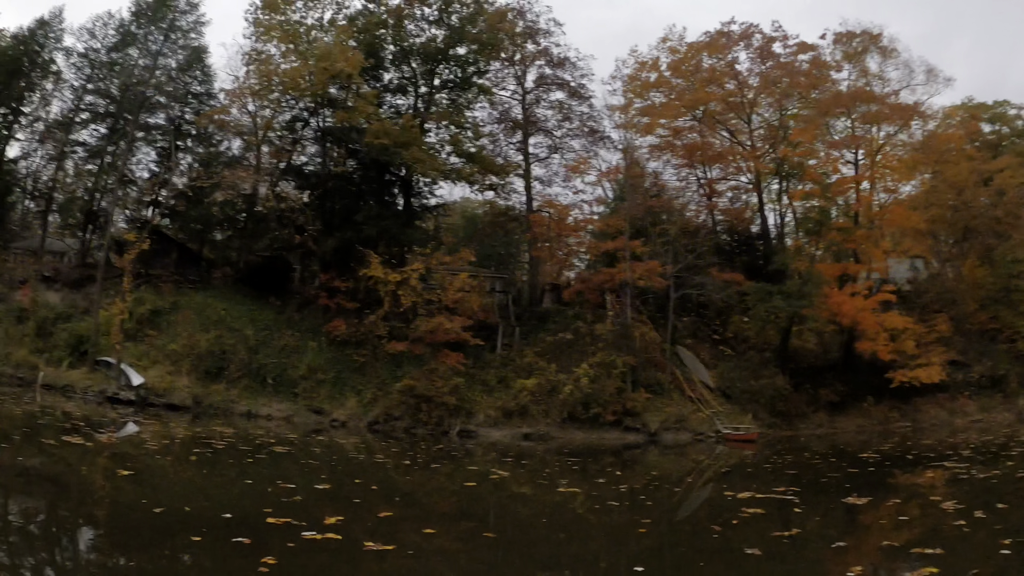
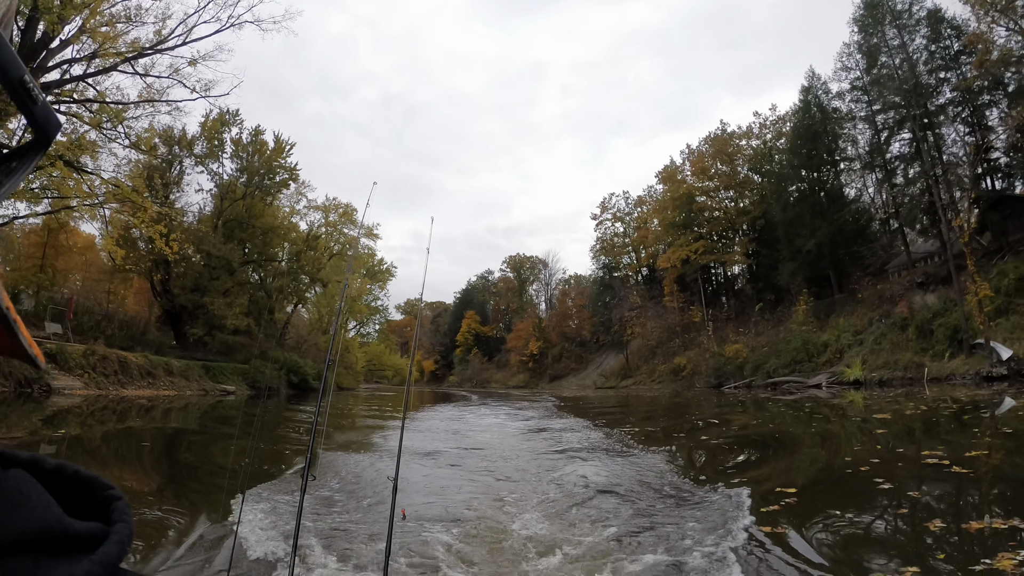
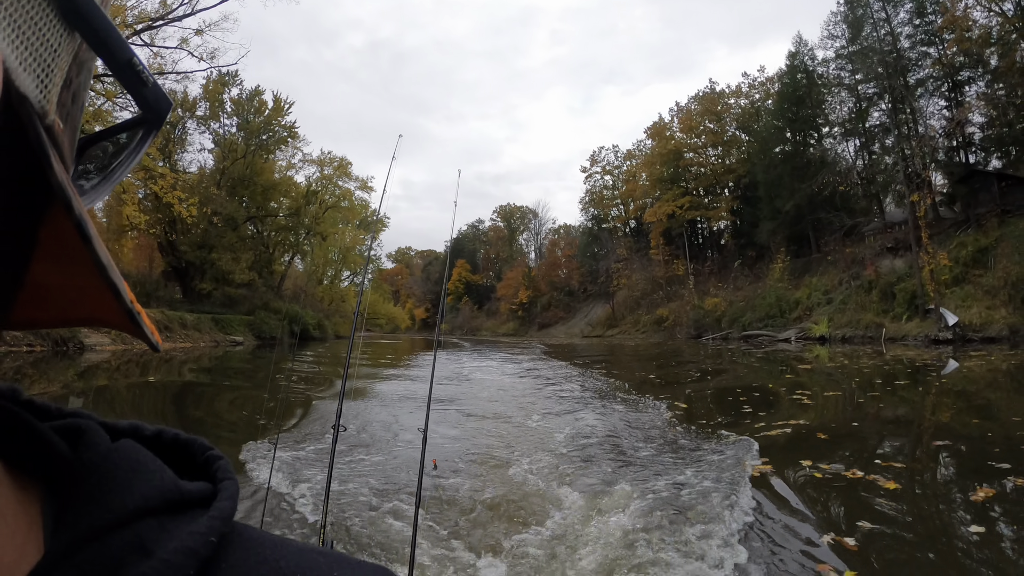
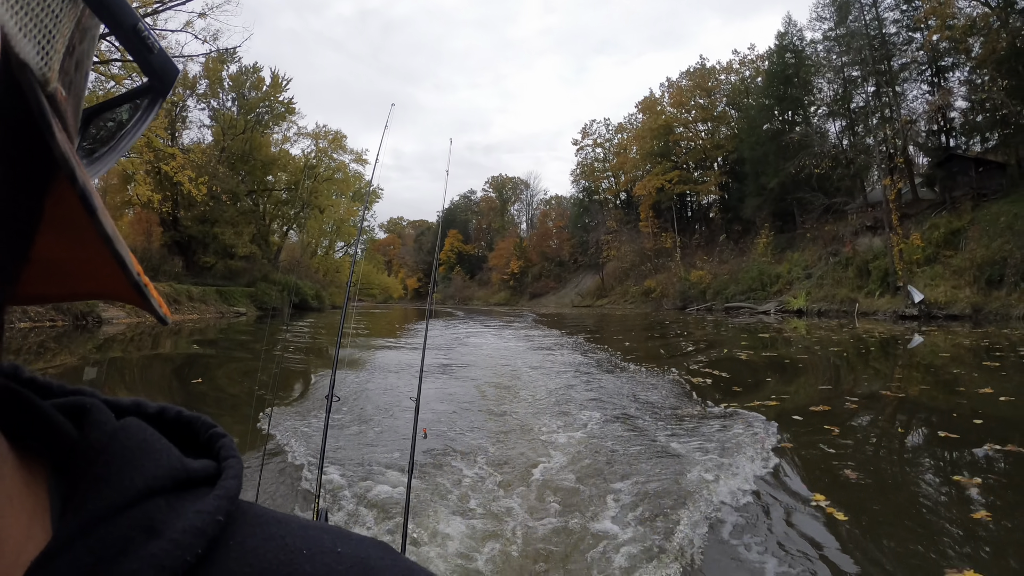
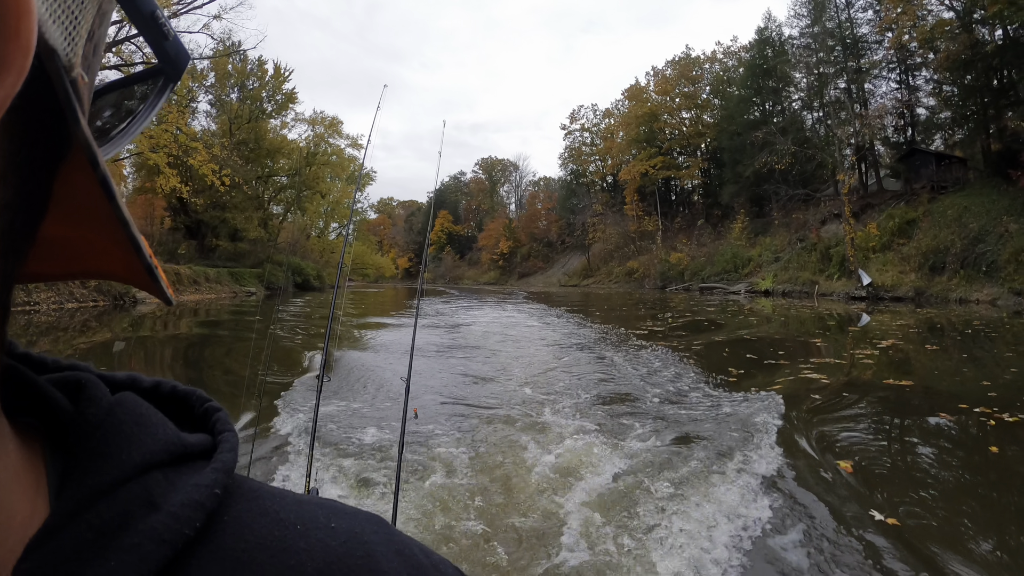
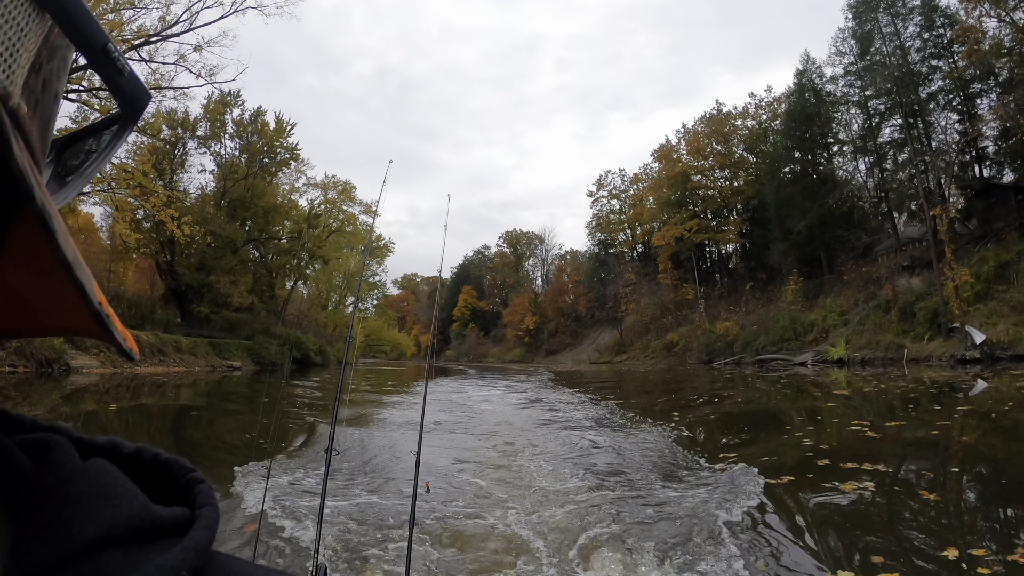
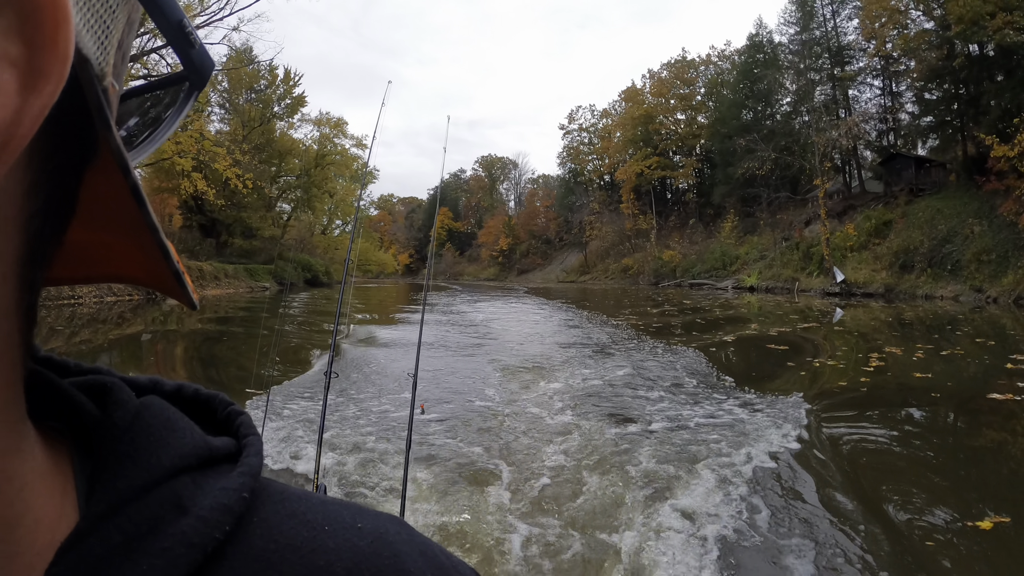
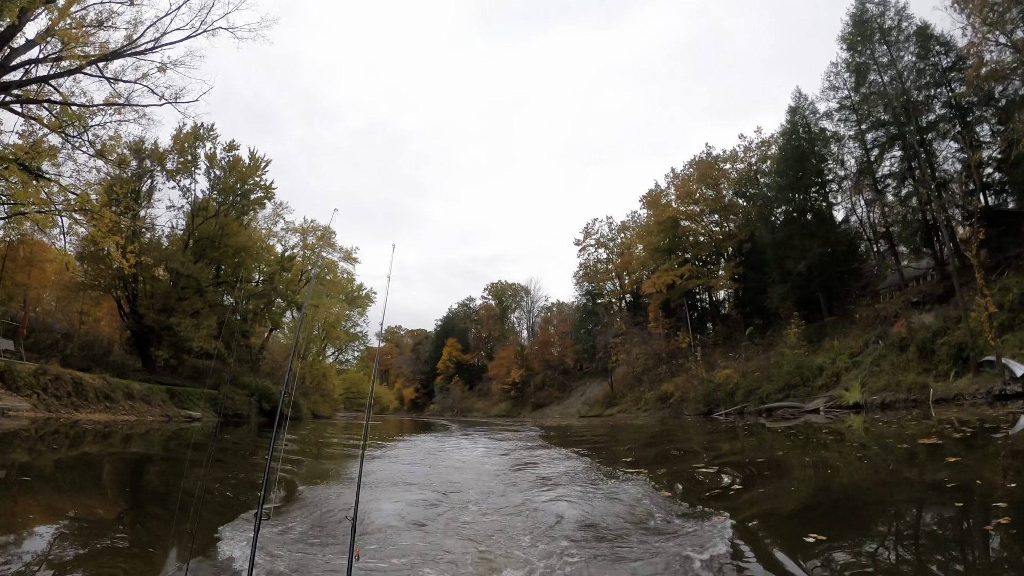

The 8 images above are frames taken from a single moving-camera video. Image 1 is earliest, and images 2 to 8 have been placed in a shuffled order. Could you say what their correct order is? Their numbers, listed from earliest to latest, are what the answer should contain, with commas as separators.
8, 2, 6, 3, 4, 5, 7
